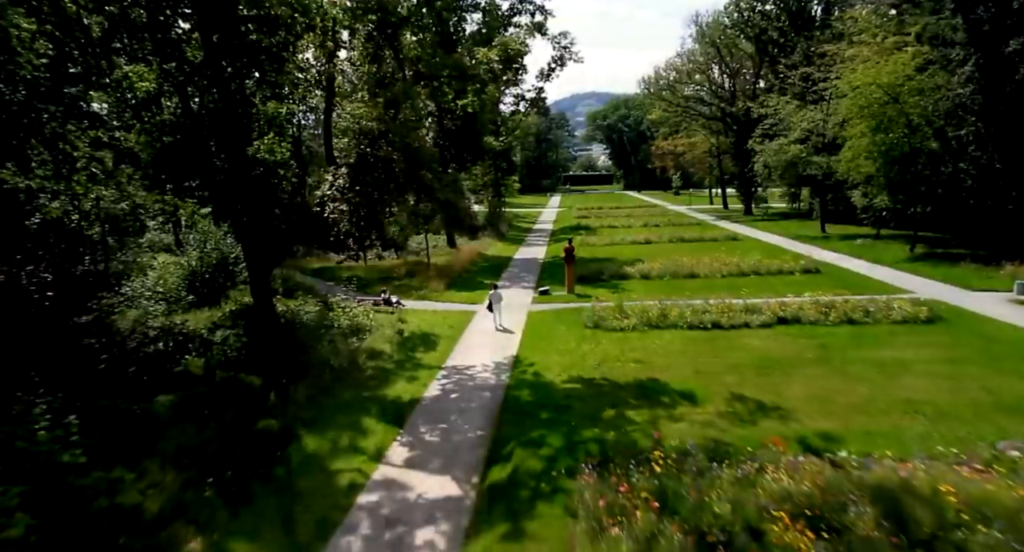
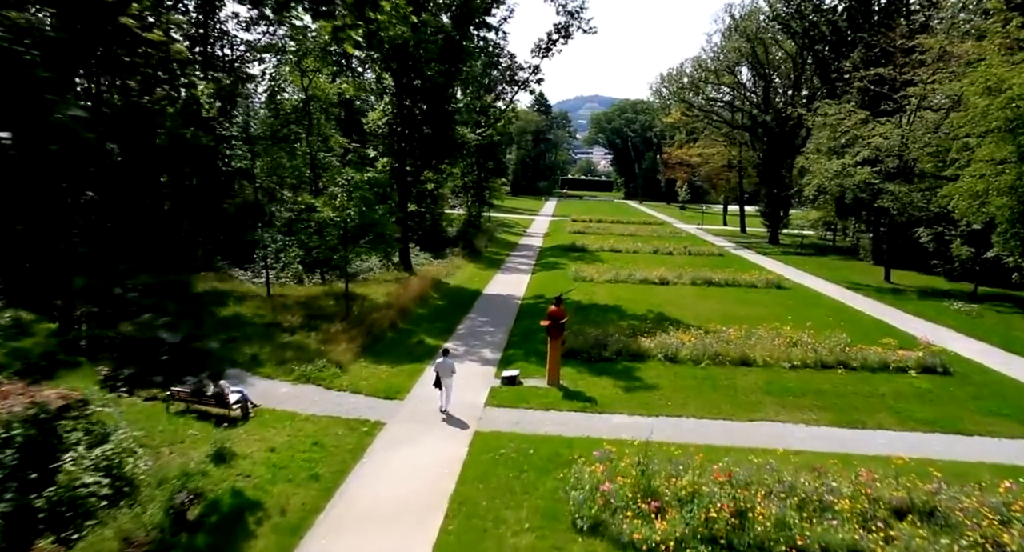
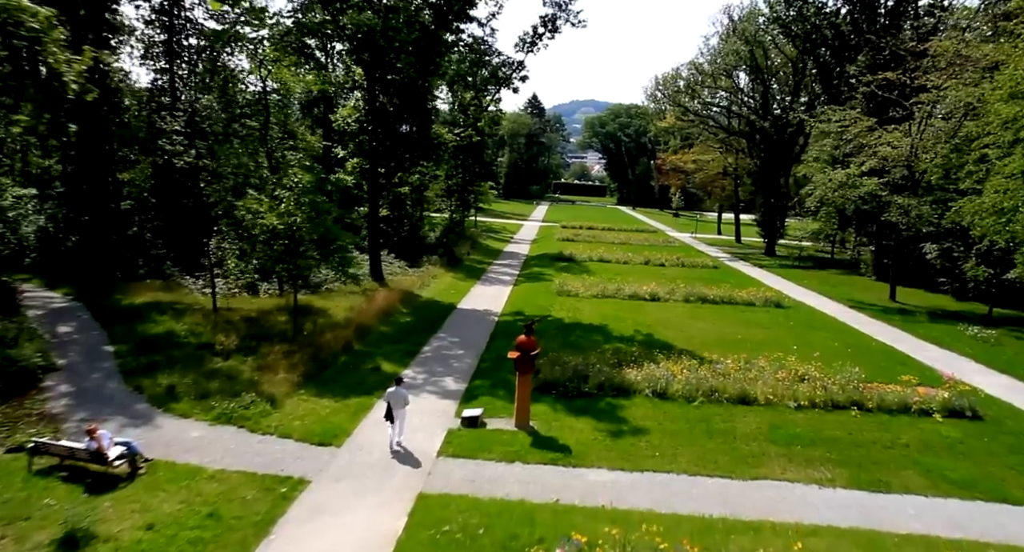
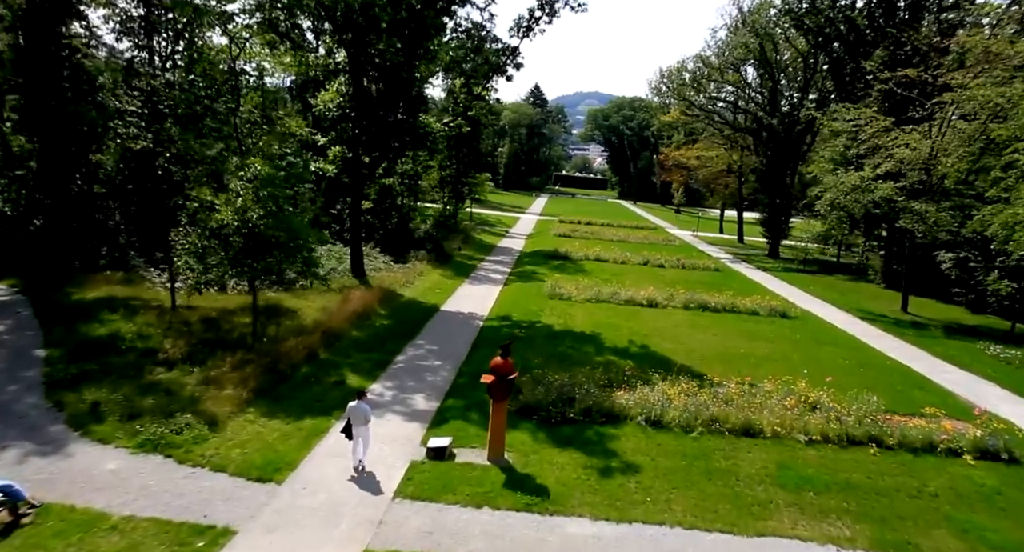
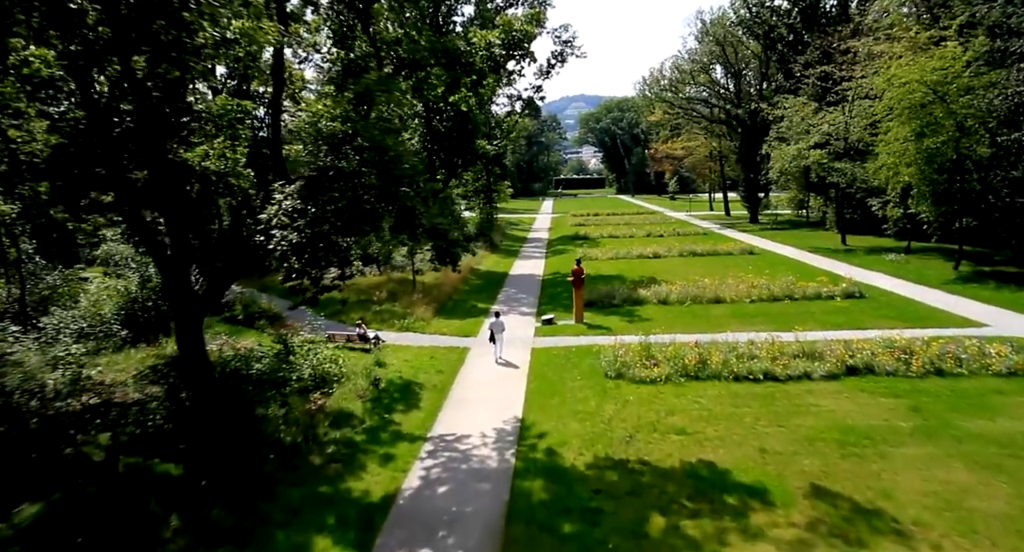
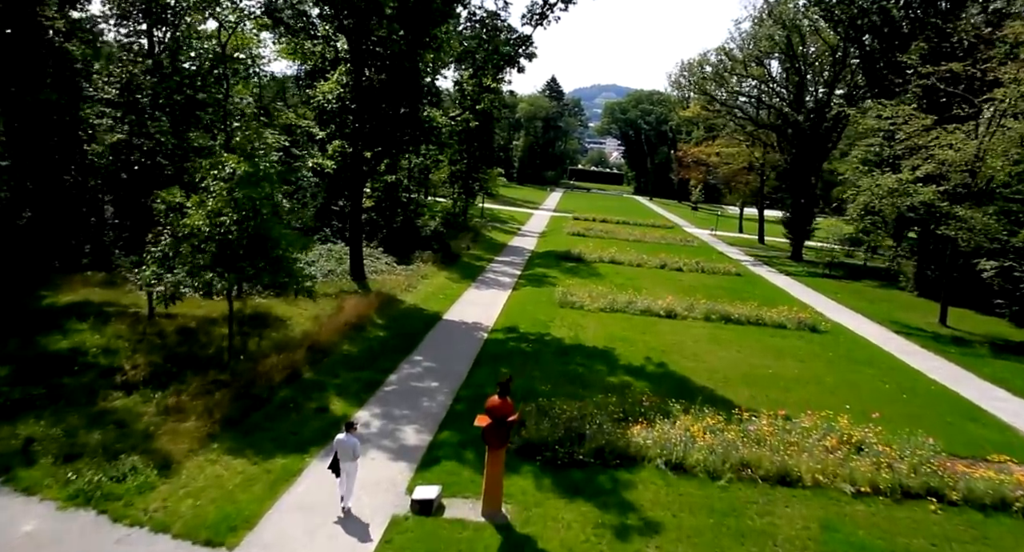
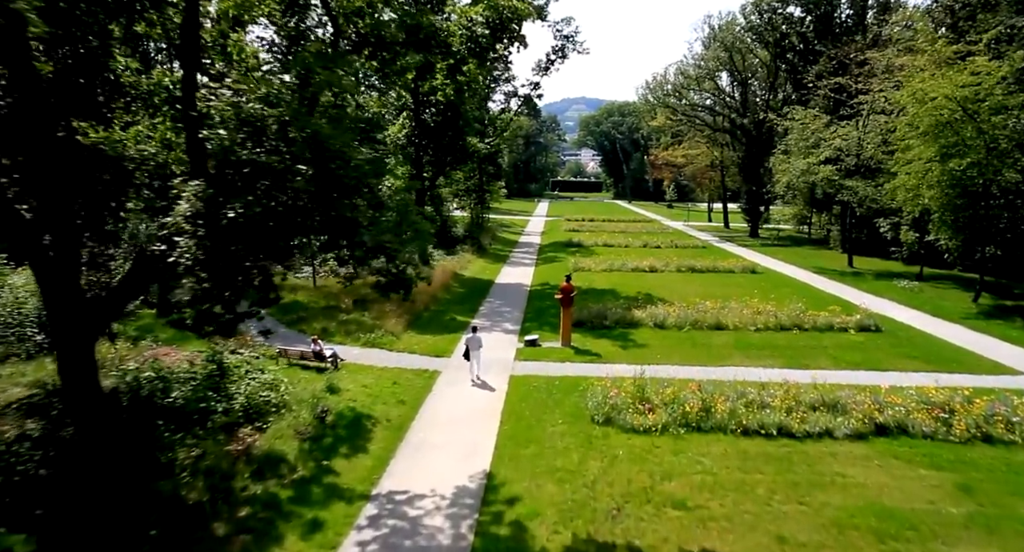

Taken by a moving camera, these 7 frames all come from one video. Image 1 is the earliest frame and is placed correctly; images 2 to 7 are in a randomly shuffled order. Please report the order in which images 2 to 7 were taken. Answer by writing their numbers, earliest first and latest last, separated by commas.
5, 7, 2, 3, 4, 6
